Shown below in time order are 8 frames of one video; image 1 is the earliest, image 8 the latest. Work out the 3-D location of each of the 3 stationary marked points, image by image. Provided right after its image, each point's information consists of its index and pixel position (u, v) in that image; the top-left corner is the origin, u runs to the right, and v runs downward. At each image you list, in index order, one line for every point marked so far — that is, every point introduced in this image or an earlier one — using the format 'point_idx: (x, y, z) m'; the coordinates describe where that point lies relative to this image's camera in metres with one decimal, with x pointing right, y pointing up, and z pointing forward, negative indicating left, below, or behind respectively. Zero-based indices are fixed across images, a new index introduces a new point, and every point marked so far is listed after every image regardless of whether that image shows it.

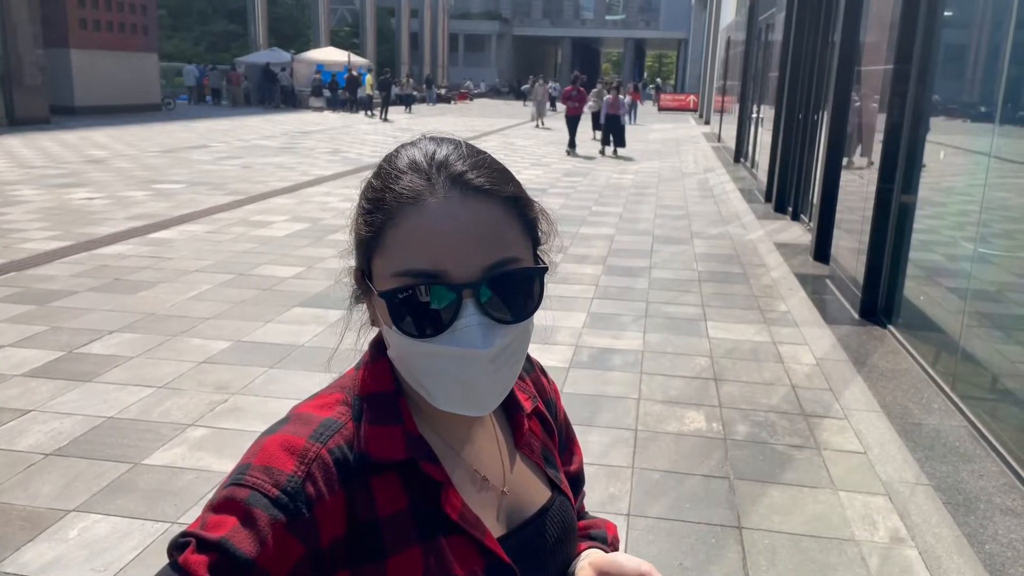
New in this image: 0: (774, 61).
0: (+4.4, +3.8, +13.2) m
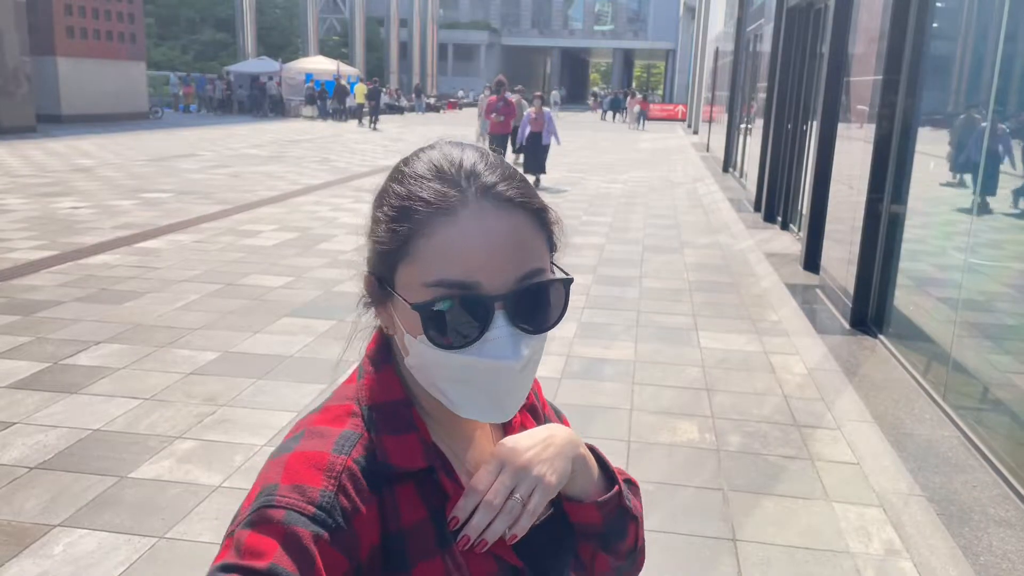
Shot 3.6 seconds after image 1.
0: (+4.3, +3.7, +13.3) m
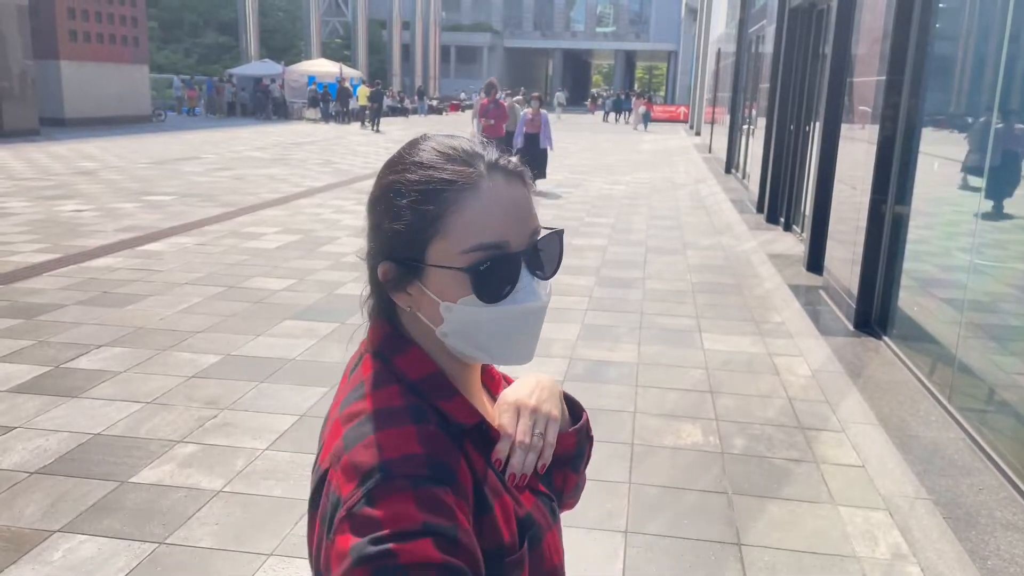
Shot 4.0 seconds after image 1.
0: (+4.3, +3.7, +13.2) m
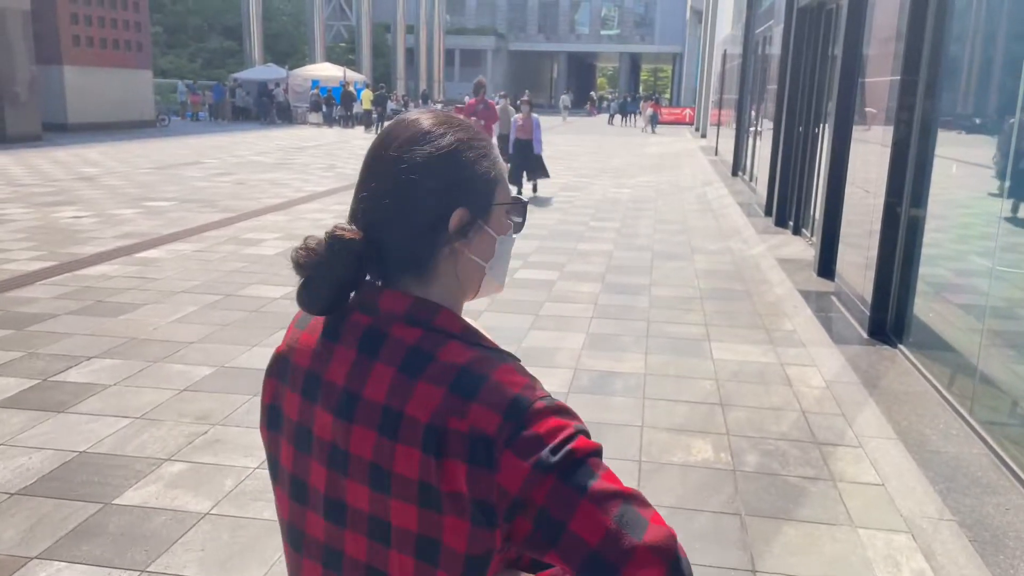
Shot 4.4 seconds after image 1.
0: (+4.4, +3.6, +13.0) m
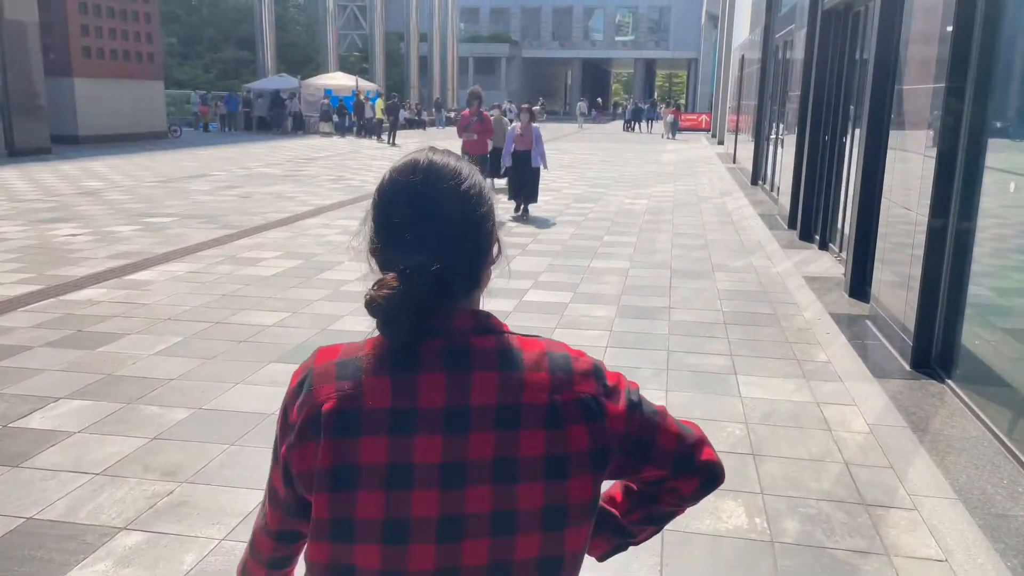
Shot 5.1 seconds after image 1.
0: (+4.5, +3.3, +12.5) m
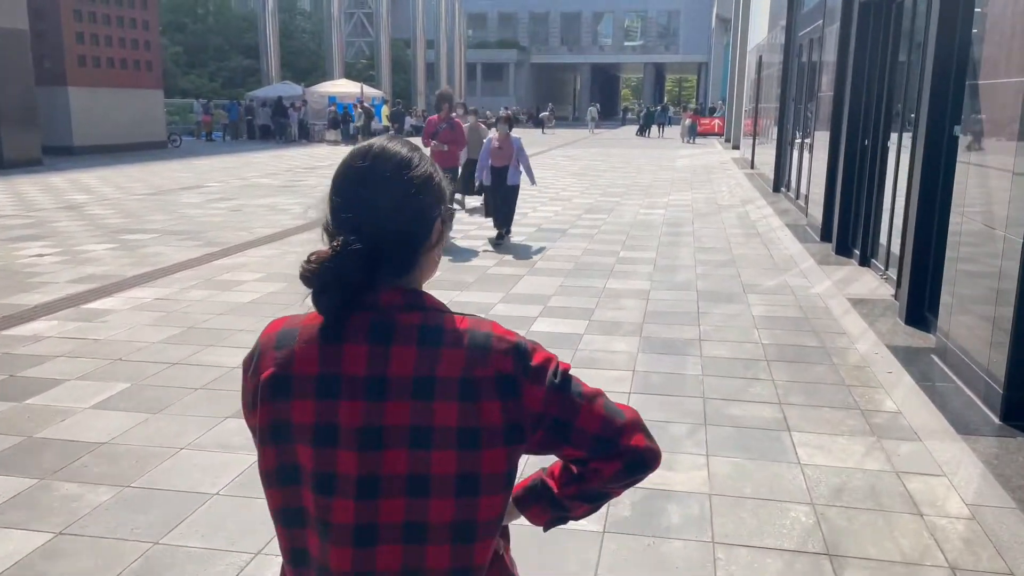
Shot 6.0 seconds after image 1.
0: (+4.6, +3.1, +11.5) m
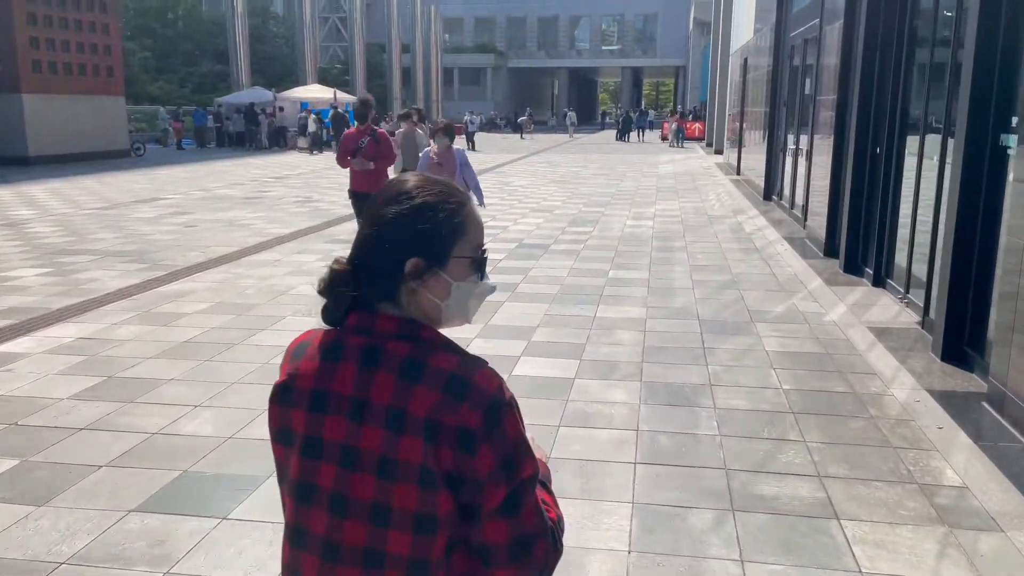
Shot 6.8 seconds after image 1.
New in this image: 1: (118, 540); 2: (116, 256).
0: (+4.3, +2.8, +10.7) m
1: (-1.8, -1.1, +3.5) m
2: (-5.2, +0.4, +10.3) m
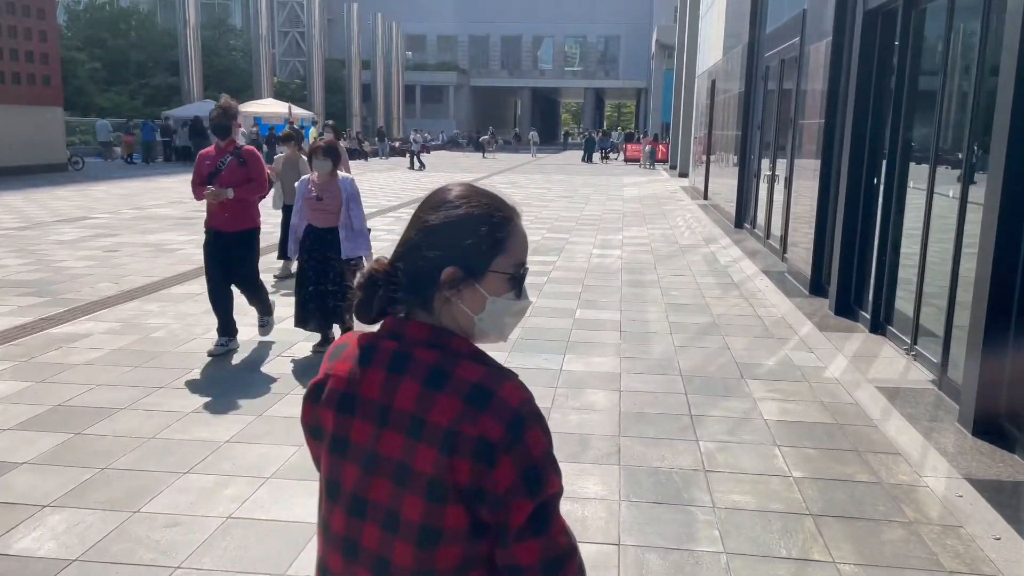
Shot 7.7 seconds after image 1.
0: (+3.8, +2.3, +9.9) m
1: (-2.0, -1.4, +2.3) m
2: (-5.8, 0.0, +9.0) m
